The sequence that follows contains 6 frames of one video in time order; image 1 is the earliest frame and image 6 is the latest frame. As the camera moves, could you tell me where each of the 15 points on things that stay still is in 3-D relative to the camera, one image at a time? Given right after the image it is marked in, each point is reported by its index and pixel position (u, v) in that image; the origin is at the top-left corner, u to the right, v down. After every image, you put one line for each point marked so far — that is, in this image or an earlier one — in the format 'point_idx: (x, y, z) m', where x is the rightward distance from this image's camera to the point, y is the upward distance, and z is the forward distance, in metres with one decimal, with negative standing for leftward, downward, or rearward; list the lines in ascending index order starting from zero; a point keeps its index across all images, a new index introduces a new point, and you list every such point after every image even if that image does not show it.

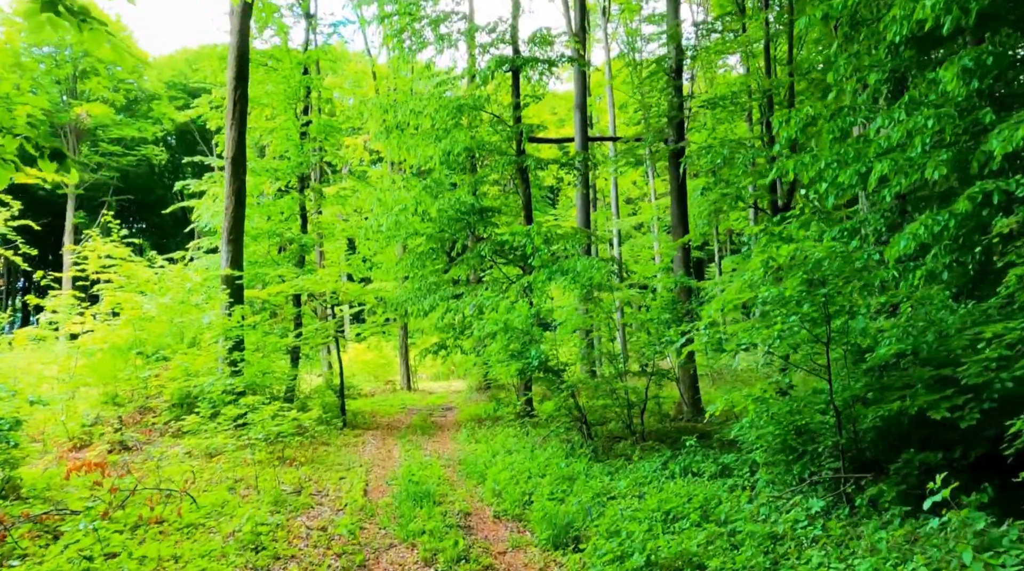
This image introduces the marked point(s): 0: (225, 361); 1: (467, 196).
0: (-5.8, -1.5, +16.5) m
1: (-0.9, +2.0, +17.2) m
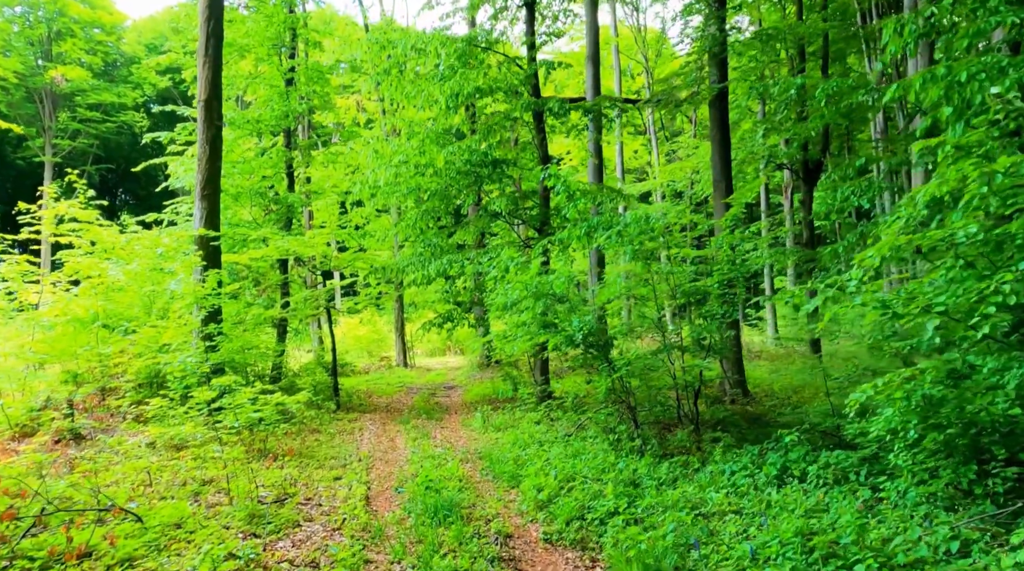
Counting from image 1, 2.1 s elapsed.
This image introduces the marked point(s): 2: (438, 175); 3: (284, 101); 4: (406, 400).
0: (-5.5, -0.9, +14.3) m
1: (-0.6, +2.6, +15.1) m
2: (-1.4, +2.1, +15.3) m
3: (-5.3, +4.3, +18.8) m
4: (-2.2, -2.3, +16.6) m
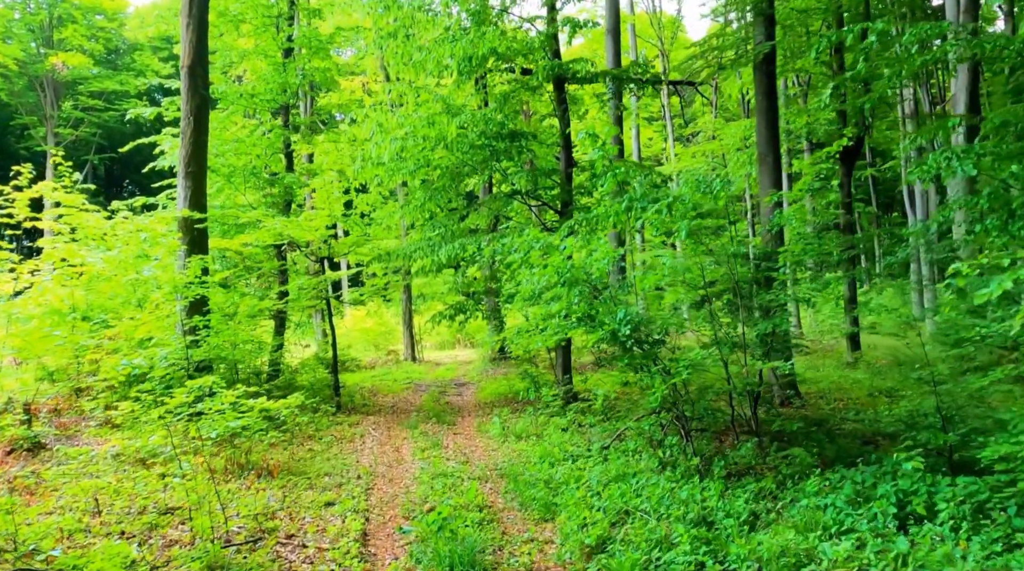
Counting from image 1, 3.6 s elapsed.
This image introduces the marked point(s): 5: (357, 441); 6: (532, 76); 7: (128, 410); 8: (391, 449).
0: (-5.2, -0.7, +12.9) m
1: (-0.3, +2.8, +13.5) m
2: (-1.1, +2.3, +13.8) m
3: (-4.9, +4.5, +17.3) m
4: (-1.8, -2.1, +15.1) m
5: (-2.1, -2.1, +11.1) m
6: (+0.3, +3.5, +13.7) m
7: (-4.5, -1.5, +9.5) m
8: (-1.6, -2.2, +10.7) m
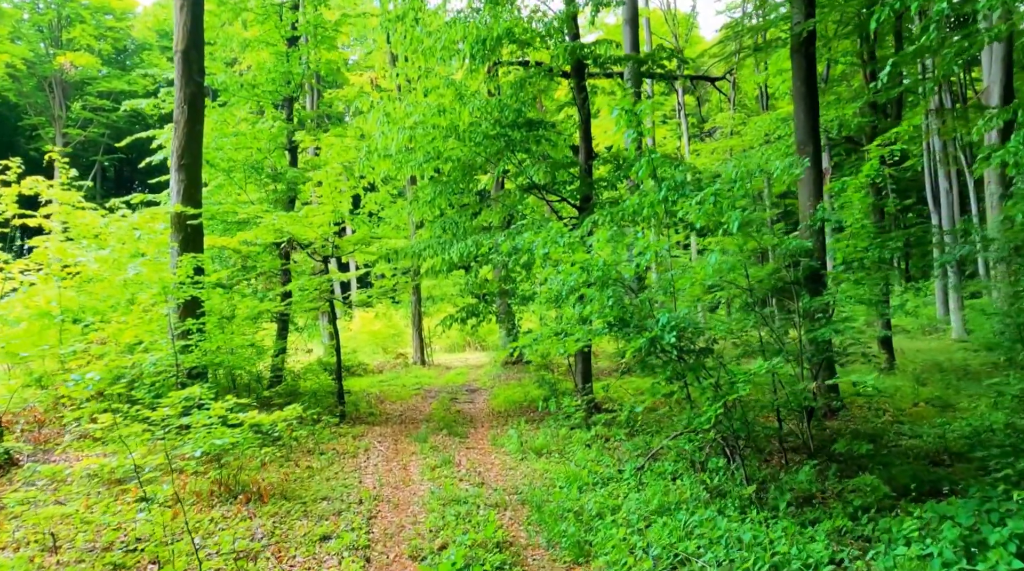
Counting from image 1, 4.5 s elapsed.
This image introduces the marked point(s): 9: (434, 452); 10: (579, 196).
0: (-4.9, -0.7, +12.0) m
1: (-0.1, +2.8, +12.6) m
2: (-0.8, +2.3, +12.8) m
3: (-4.6, +4.5, +16.4) m
4: (-1.5, -2.1, +14.1) m
5: (-1.9, -2.1, +10.1) m
6: (+0.6, +3.5, +12.7) m
7: (-4.3, -1.5, +8.6) m
8: (-1.4, -2.2, +9.8) m
9: (-1.0, -2.1, +10.4) m
10: (+1.1, +1.4, +13.1) m
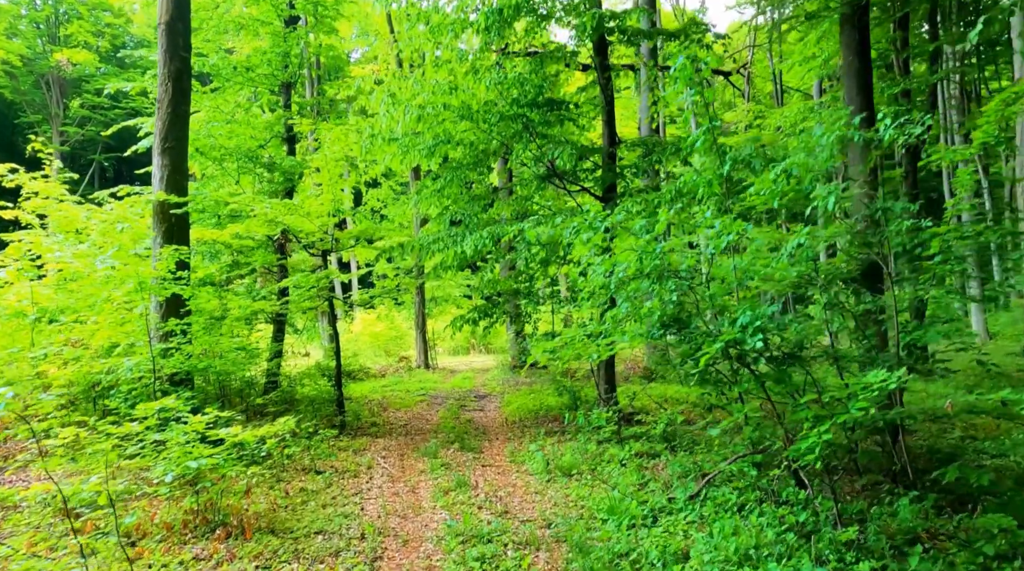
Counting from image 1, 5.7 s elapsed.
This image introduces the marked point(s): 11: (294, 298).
0: (-4.7, -0.6, +10.8) m
1: (+0.2, +2.9, +11.4) m
2: (-0.5, +2.3, +11.7) m
3: (-4.4, +4.5, +15.3) m
4: (-1.3, -2.1, +12.9) m
5: (-1.6, -2.1, +8.9) m
6: (+0.9, +3.6, +11.6) m
7: (-4.0, -1.4, +7.4) m
8: (-1.1, -2.1, +8.6) m
9: (-0.7, -2.1, +9.2) m
10: (+1.3, +1.5, +11.9) m
11: (-3.5, -0.2, +12.9) m
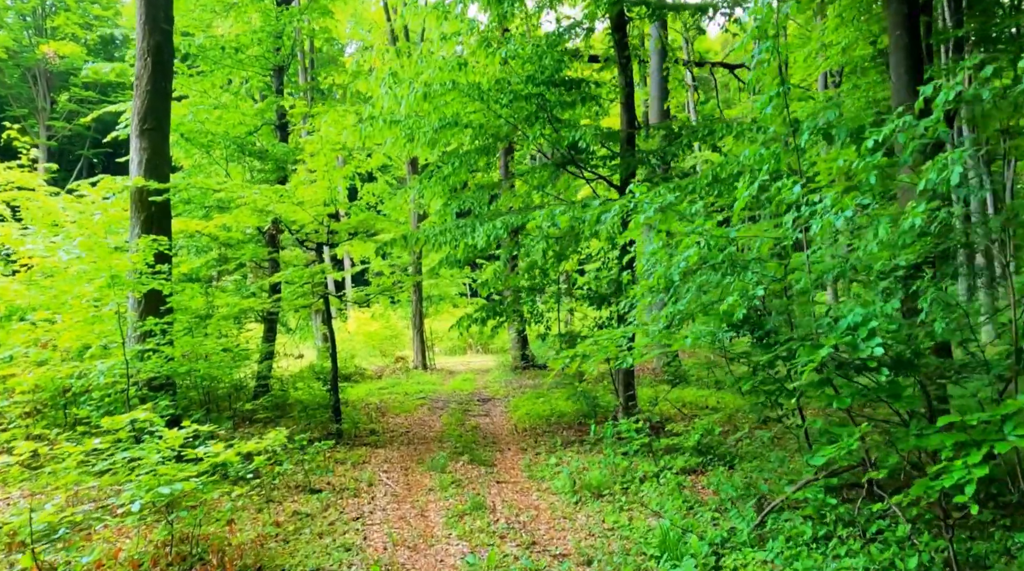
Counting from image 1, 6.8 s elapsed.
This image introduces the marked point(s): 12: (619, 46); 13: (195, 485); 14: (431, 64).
0: (-4.5, -0.6, +9.8) m
1: (+0.4, +2.9, +10.4) m
2: (-0.4, +2.4, +10.7) m
3: (-4.2, +4.6, +14.3) m
4: (-1.2, -2.0, +12.0) m
5: (-1.5, -2.0, +8.0) m
6: (+1.0, +3.6, +10.6) m
7: (-3.8, -1.3, +6.4) m
8: (-0.9, -2.1, +7.6) m
9: (-0.6, -2.0, +8.2) m
10: (+1.5, +1.5, +10.9) m
11: (-3.3, -0.1, +11.9) m
12: (+1.5, +3.3, +10.9) m
13: (-2.3, -1.4, +6.1) m
14: (-1.1, +2.9, +10.7) m
